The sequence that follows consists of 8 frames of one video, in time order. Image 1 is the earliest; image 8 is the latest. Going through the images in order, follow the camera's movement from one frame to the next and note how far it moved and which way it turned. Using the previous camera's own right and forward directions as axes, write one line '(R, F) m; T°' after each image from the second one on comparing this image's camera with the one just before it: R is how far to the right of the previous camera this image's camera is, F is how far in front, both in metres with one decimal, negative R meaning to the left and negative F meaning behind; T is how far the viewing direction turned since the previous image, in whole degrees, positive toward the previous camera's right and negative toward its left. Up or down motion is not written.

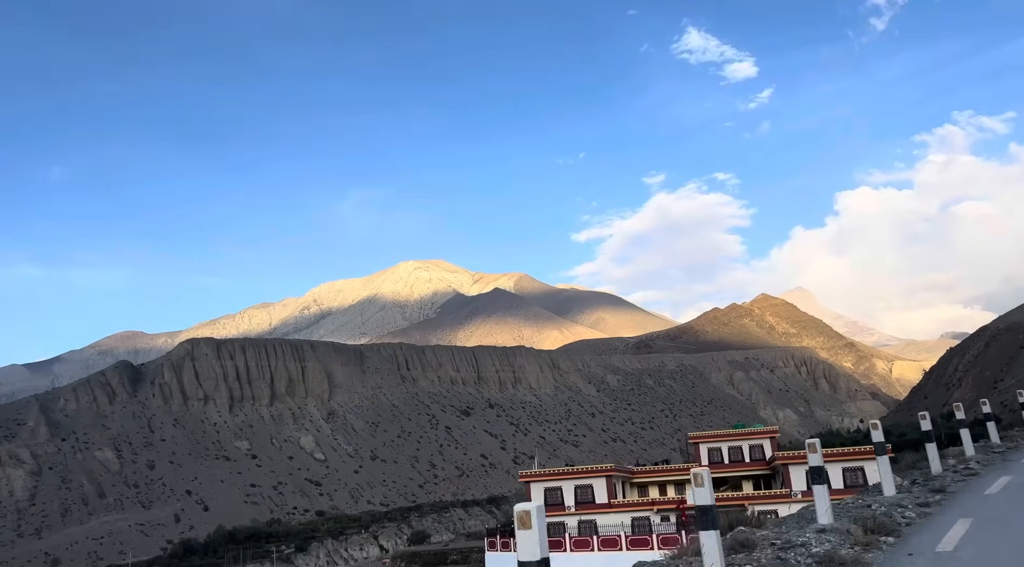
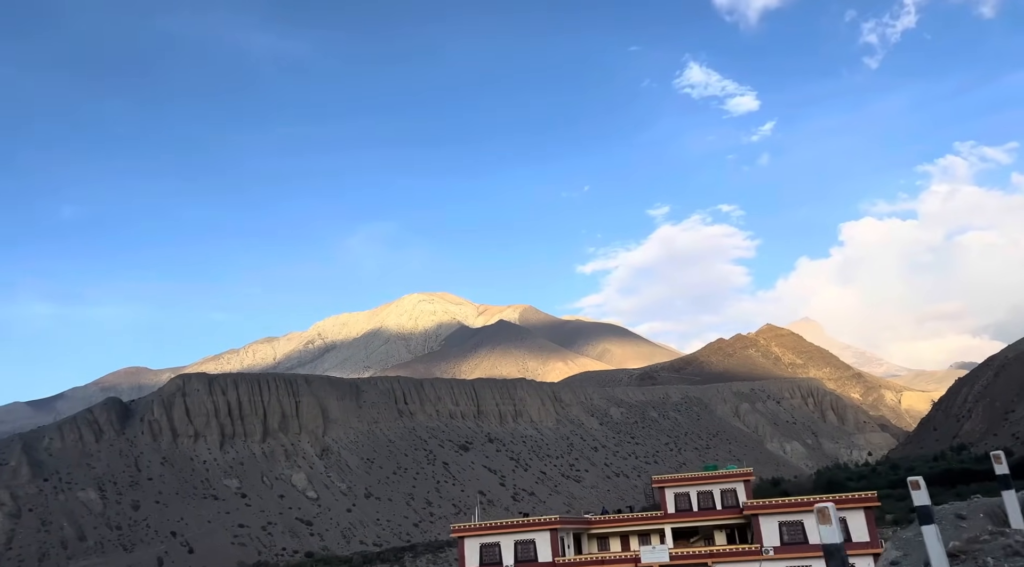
(+0.7, +0.9) m; 0°
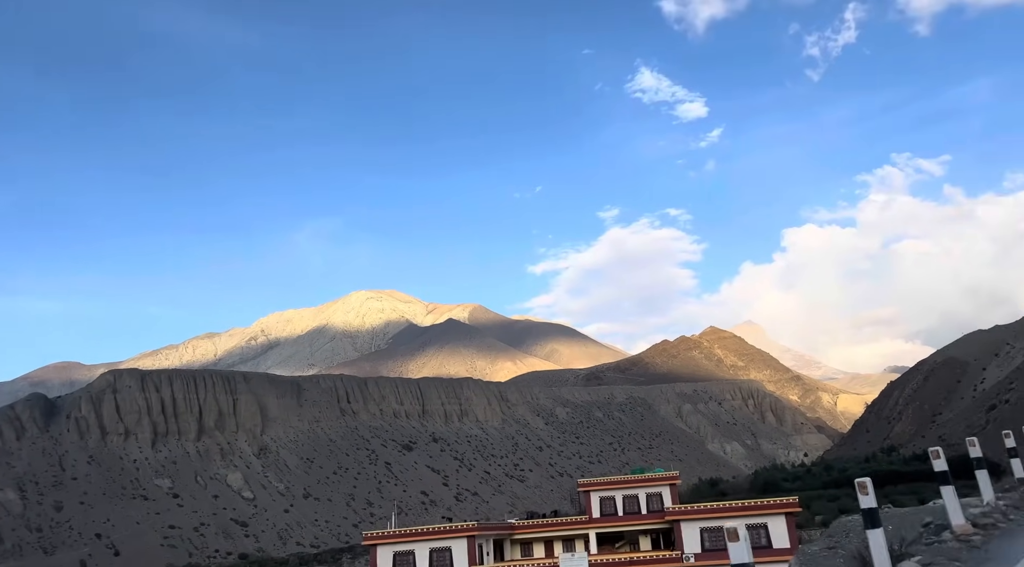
(+0.3, +0.3) m; +4°
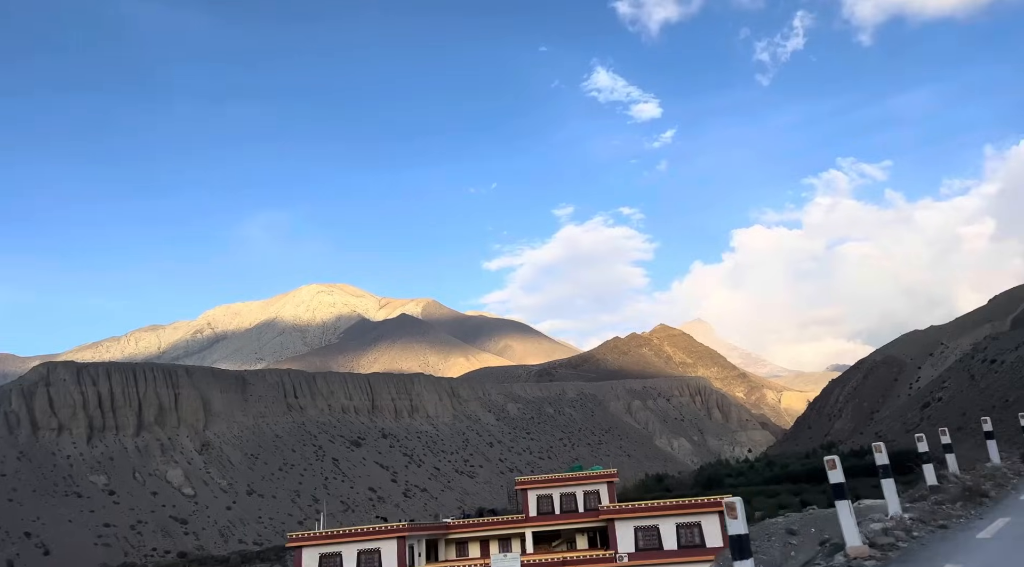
(+0.2, +0.2) m; +3°
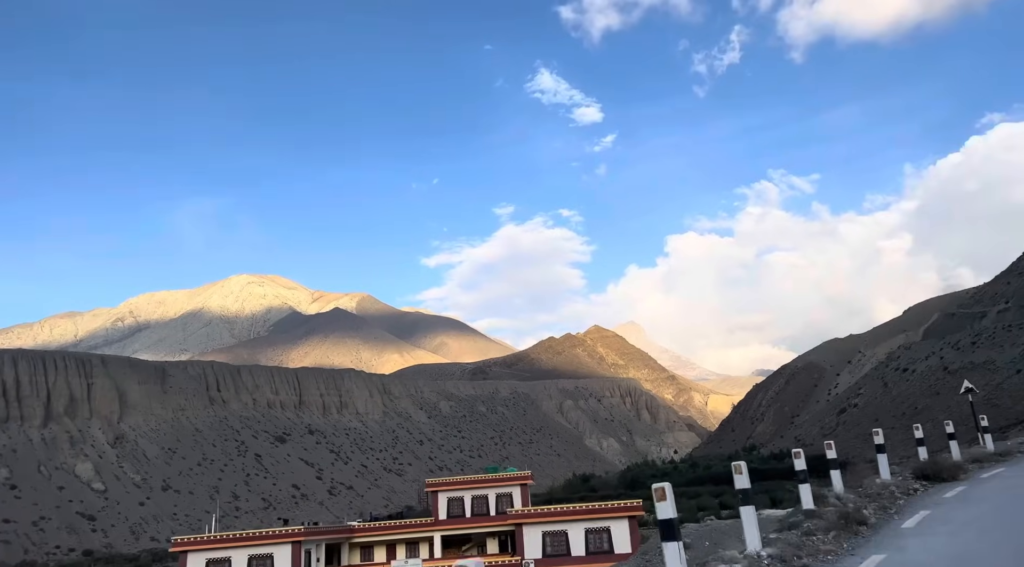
(+0.2, +0.3) m; +5°
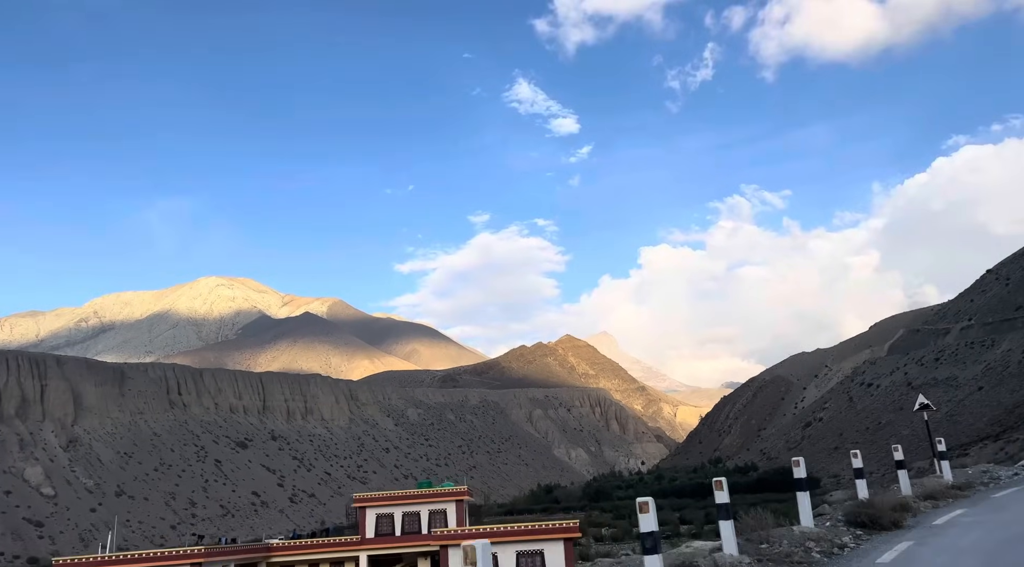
(+0.3, +0.5) m; +2°
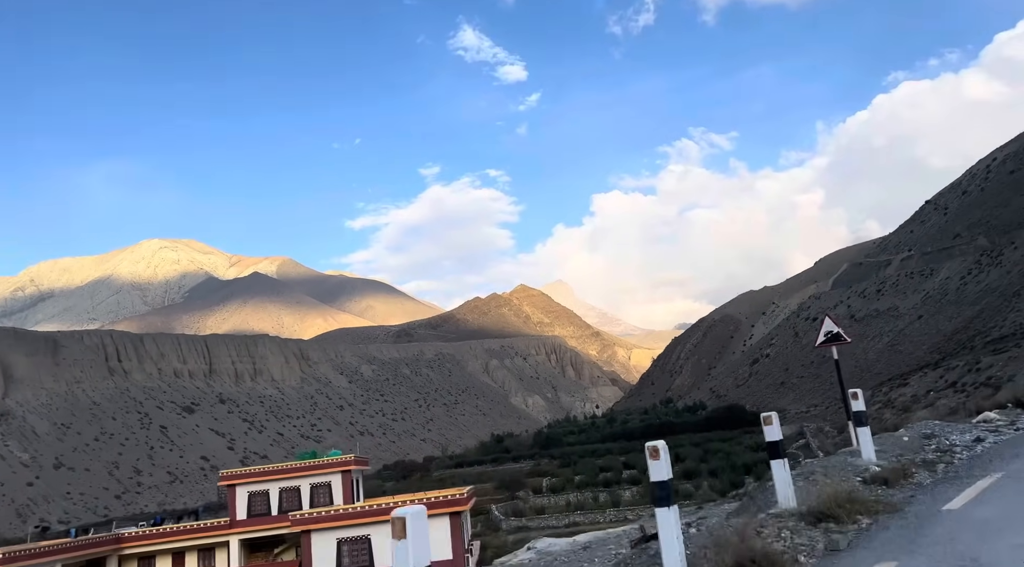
(+0.5, +1.0) m; +3°
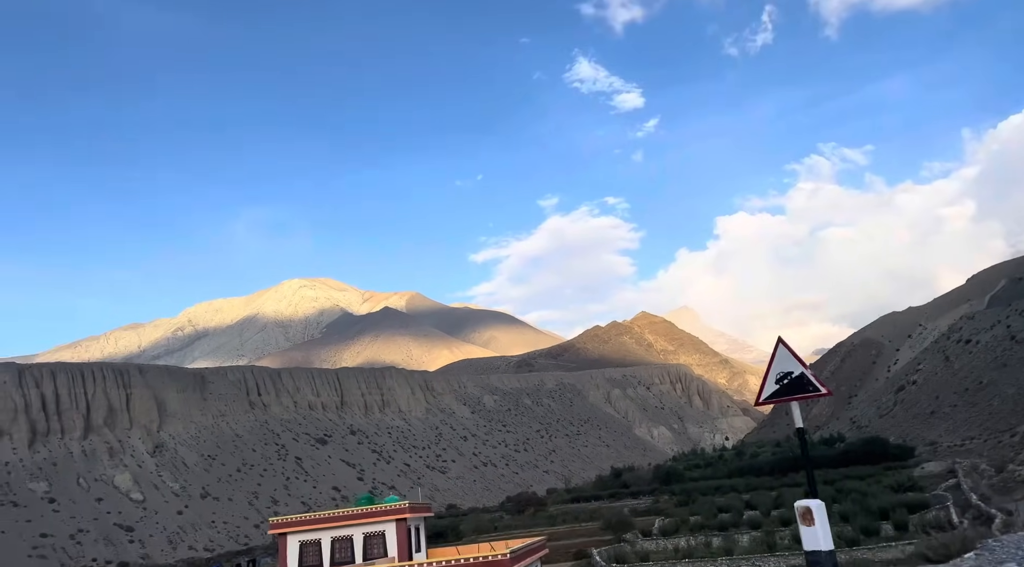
(+0.4, +0.3) m; -9°
